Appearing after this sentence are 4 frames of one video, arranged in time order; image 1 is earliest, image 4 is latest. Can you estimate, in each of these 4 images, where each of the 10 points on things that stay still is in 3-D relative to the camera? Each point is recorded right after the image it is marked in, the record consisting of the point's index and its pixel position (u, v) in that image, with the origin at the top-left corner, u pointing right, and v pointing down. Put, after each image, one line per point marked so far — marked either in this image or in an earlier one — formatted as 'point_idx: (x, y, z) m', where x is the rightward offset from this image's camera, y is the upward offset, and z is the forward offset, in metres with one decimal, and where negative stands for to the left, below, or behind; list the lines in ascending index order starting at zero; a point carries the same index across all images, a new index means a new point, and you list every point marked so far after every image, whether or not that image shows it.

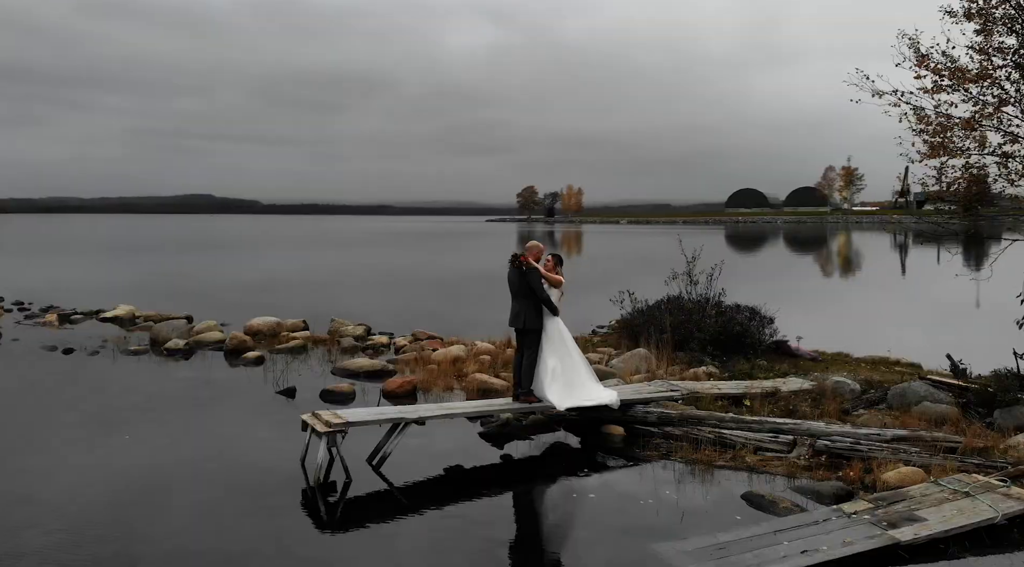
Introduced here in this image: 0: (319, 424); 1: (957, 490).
0: (-2.8, -1.9, +11.4) m
1: (+5.3, -2.5, +9.7) m
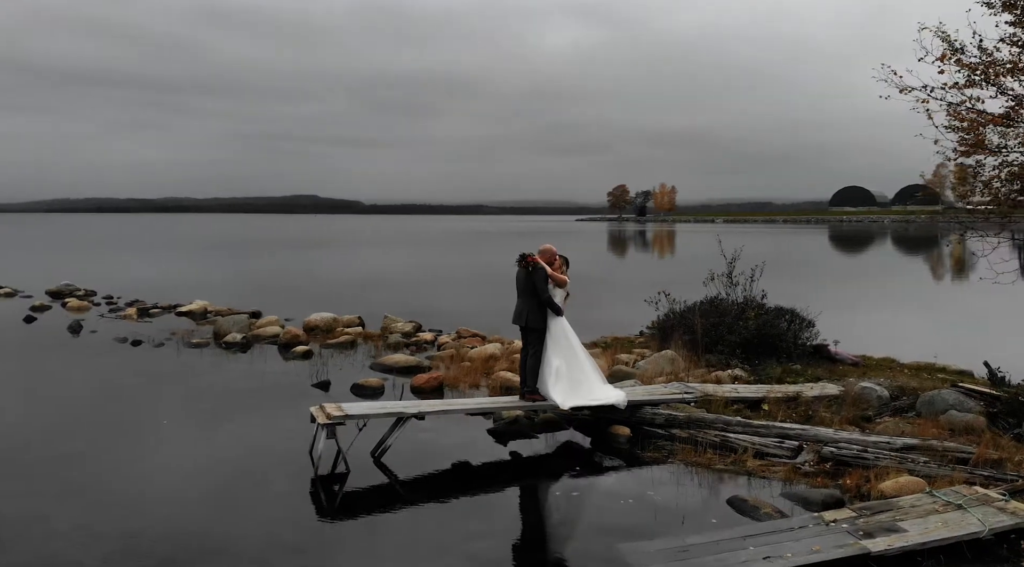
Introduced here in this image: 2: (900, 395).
0: (-2.8, -1.9, +12.0) m
1: (+5.0, -2.5, +9.4) m
2: (+6.8, -2.0, +14.5) m
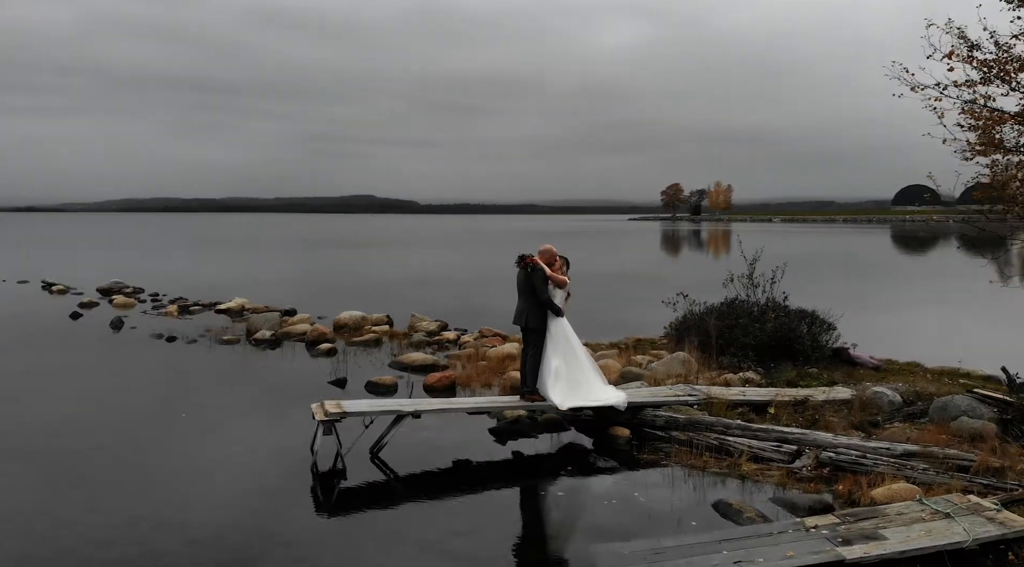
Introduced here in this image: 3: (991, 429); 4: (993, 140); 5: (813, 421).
0: (-2.8, -1.9, +12.2) m
1: (+4.7, -2.5, +9.2) m
2: (+6.9, -2.0, +14.1) m
3: (+7.0, -2.1, +12.0) m
4: (+7.4, +2.2, +12.7) m
5: (+4.8, -2.2, +13.2) m
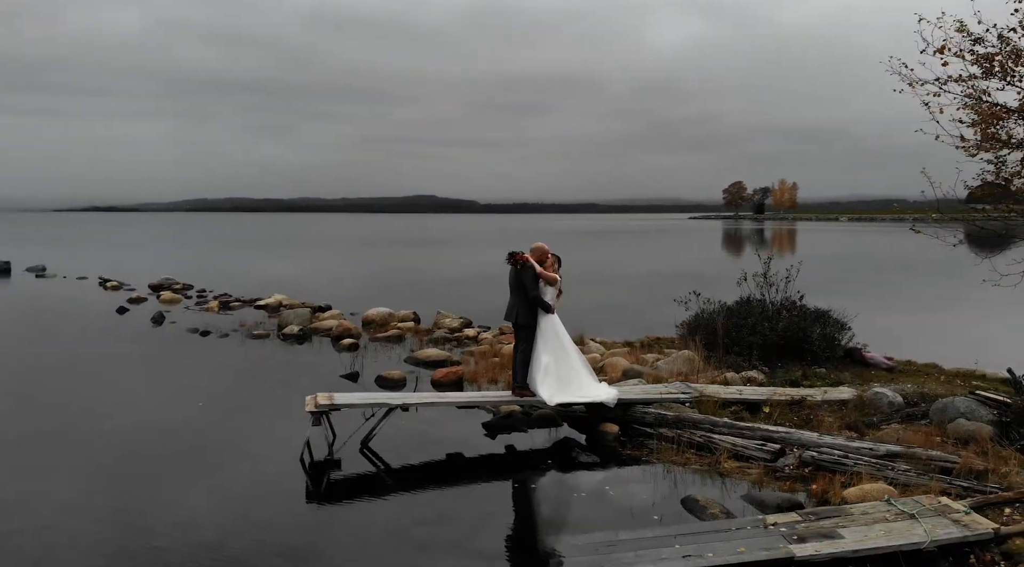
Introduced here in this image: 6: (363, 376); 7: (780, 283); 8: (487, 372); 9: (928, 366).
0: (-3.0, -1.9, +12.7) m
1: (+4.3, -2.5, +9.1) m
2: (+6.8, -2.0, +13.9) m
3: (+6.8, -2.1, +11.7) m
4: (+7.3, +2.2, +12.4) m
5: (+4.7, -2.2, +13.1) m
6: (-3.3, -2.1, +18.3) m
7: (+6.2, 0.0, +19.1) m
8: (-0.5, -1.9, +17.4) m
9: (+8.6, -1.7, +17.0) m
